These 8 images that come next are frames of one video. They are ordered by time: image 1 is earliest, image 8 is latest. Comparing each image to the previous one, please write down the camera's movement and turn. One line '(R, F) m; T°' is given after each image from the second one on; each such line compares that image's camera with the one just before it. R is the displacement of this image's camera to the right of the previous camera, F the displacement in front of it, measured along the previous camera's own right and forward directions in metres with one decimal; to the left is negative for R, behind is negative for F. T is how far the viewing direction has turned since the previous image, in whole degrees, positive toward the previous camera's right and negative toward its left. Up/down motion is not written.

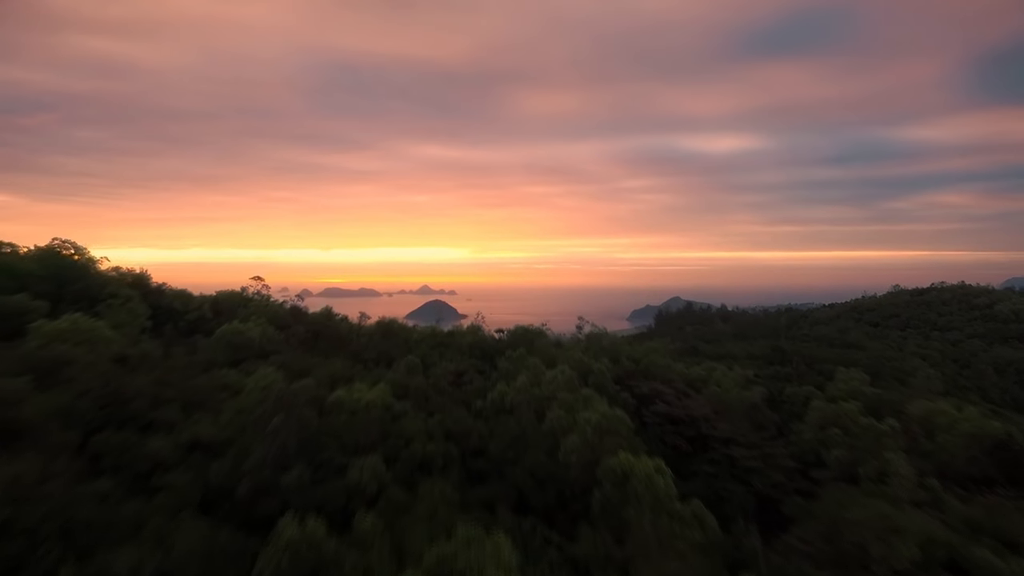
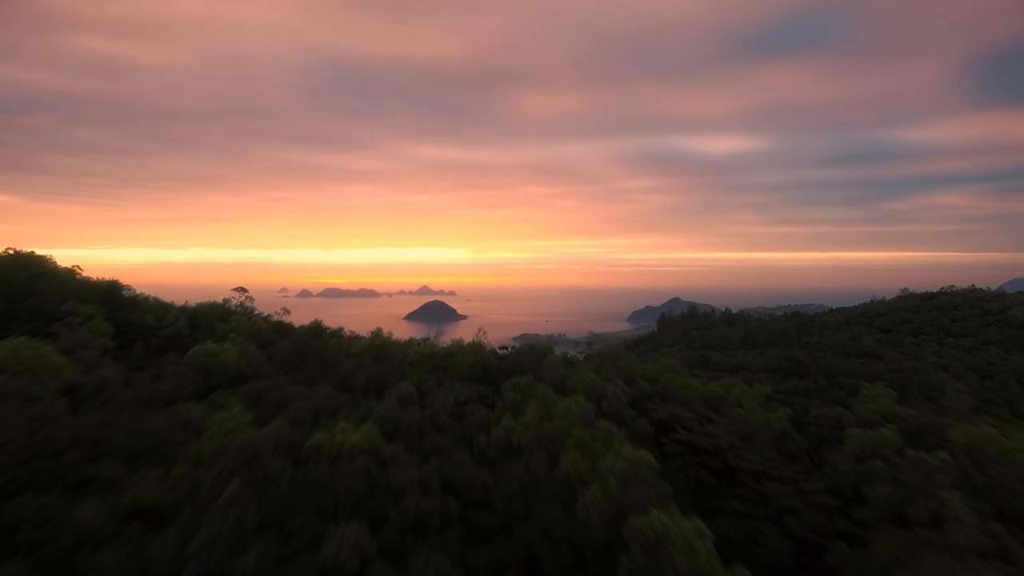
(-0.1, +0.7) m; 0°
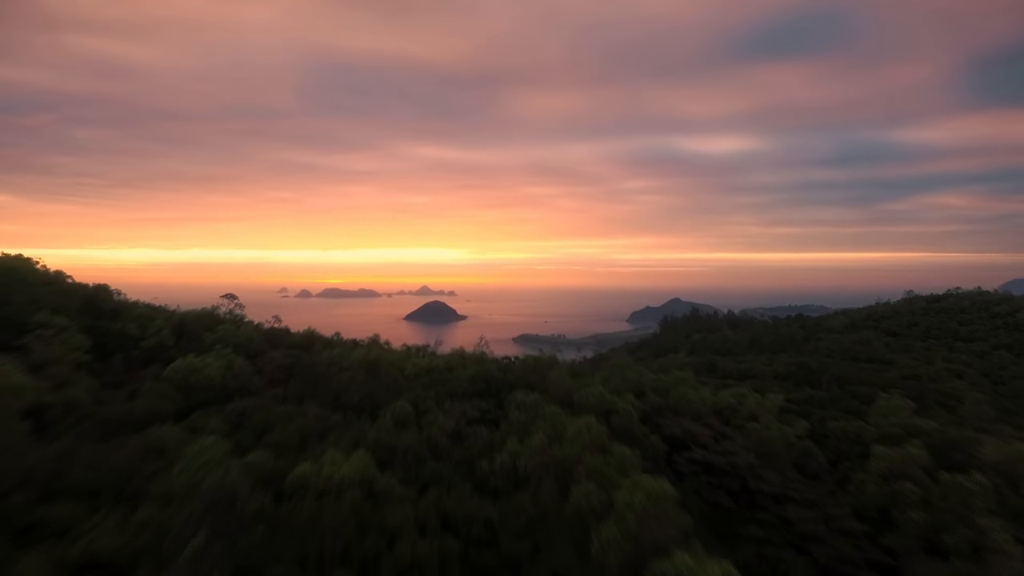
(0.0, +0.4) m; 0°
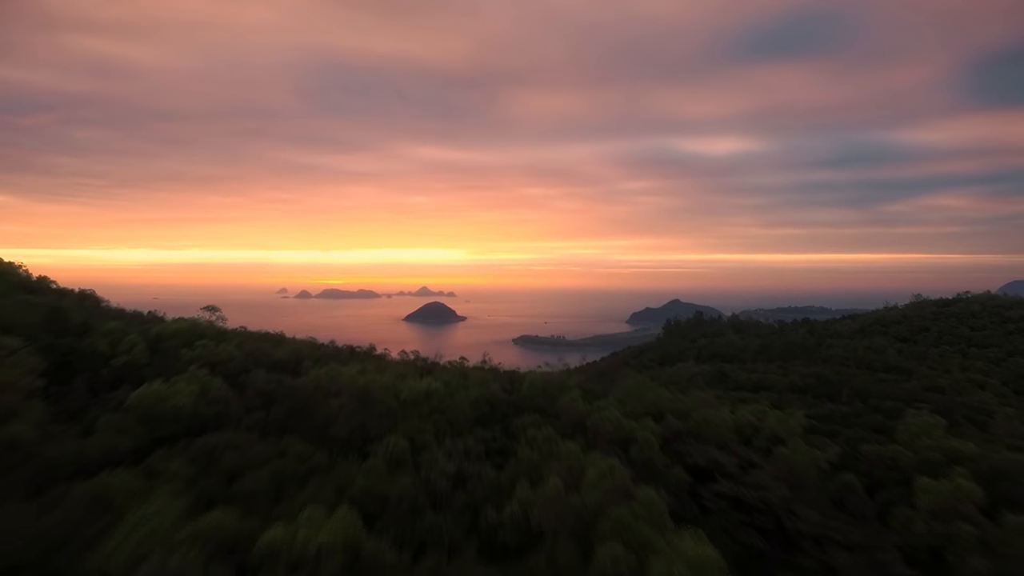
(-0.1, +0.6) m; 0°
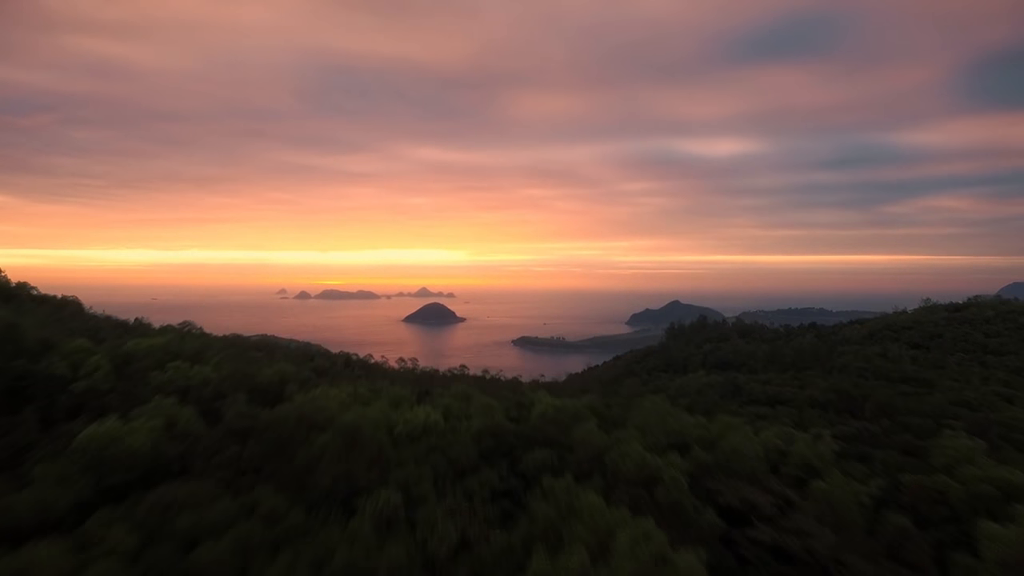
(-0.1, +0.7) m; 0°
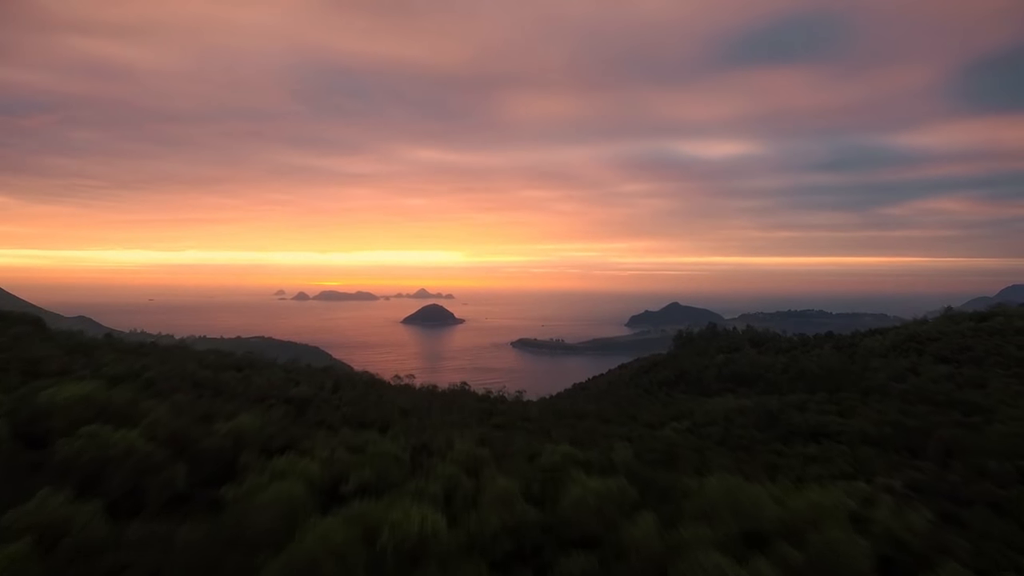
(-0.2, +1.4) m; 0°
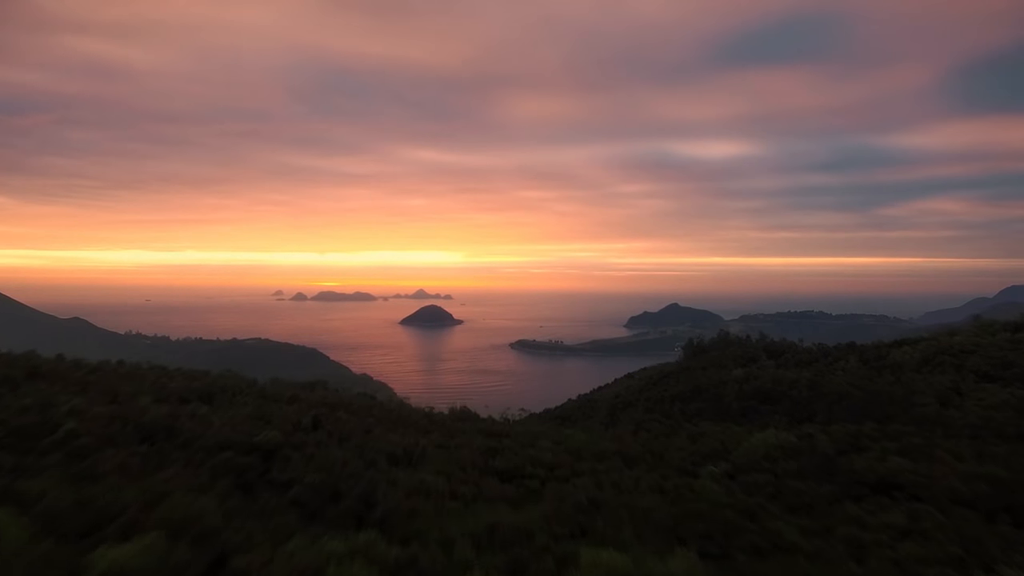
(-0.2, +1.8) m; 0°
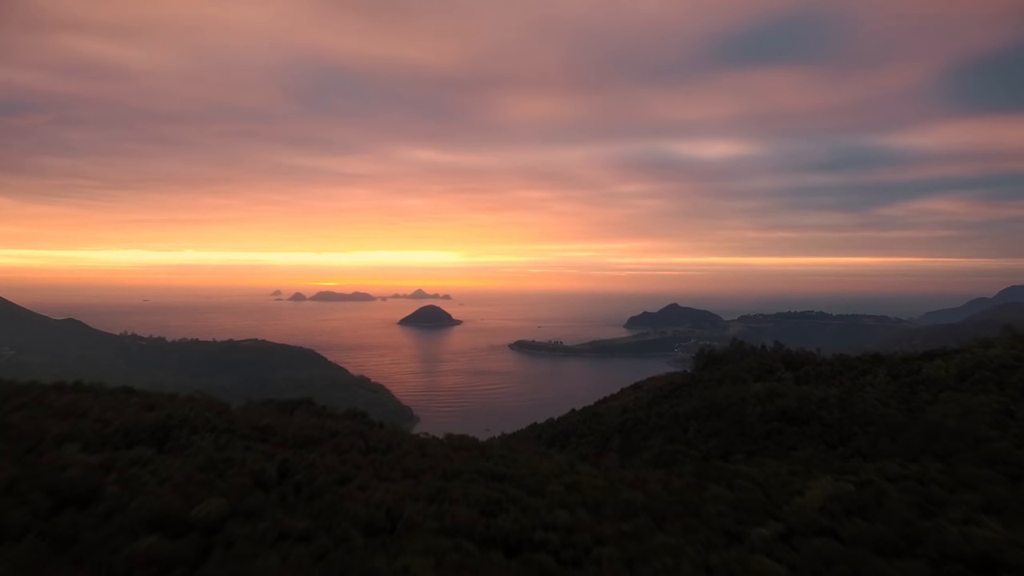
(-0.1, +1.8) m; 0°
